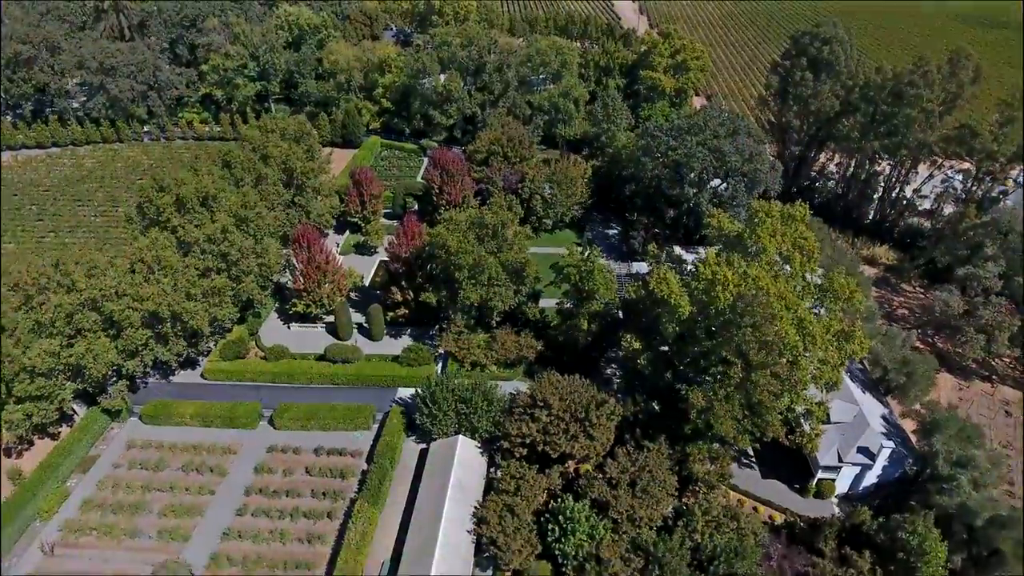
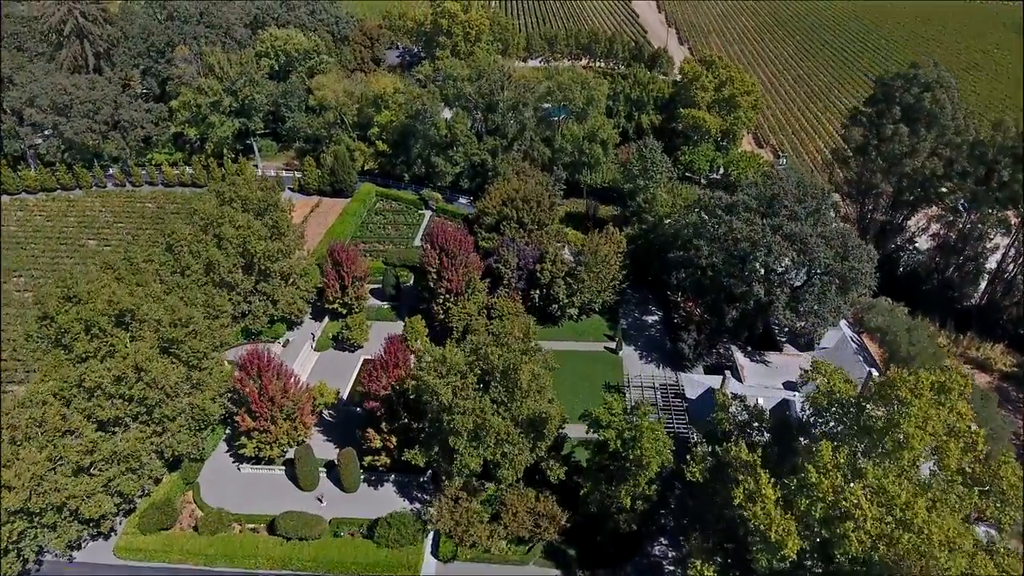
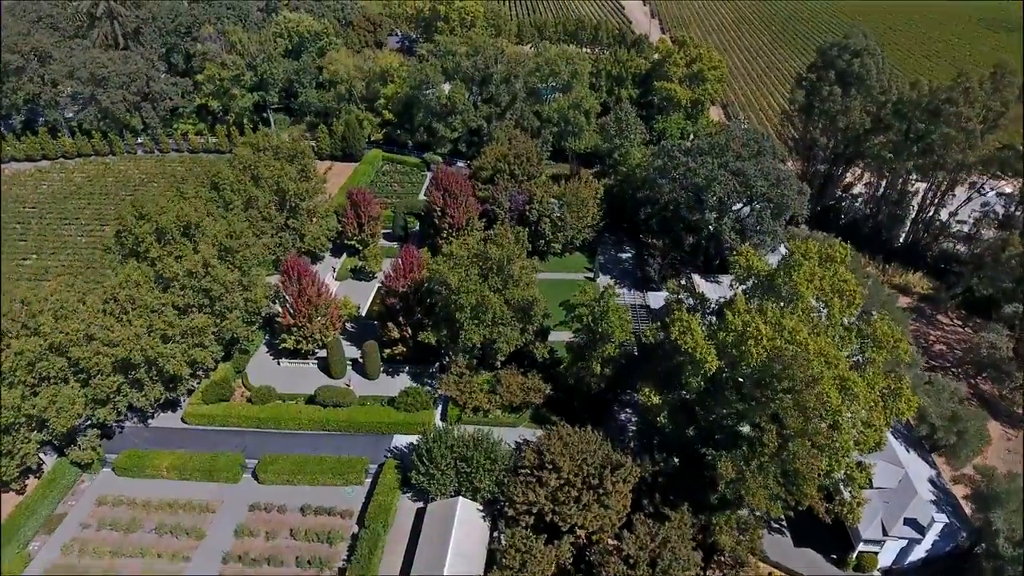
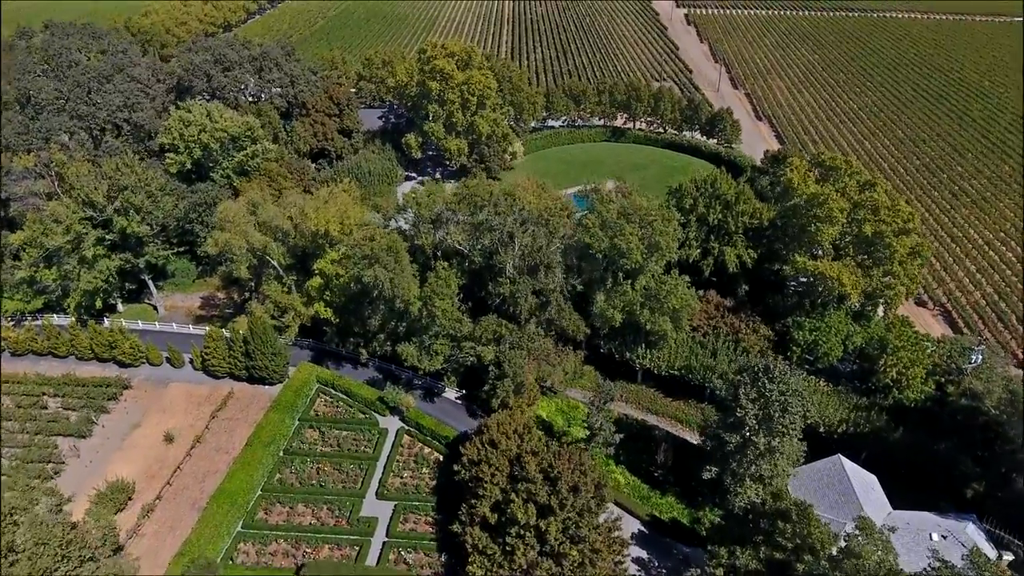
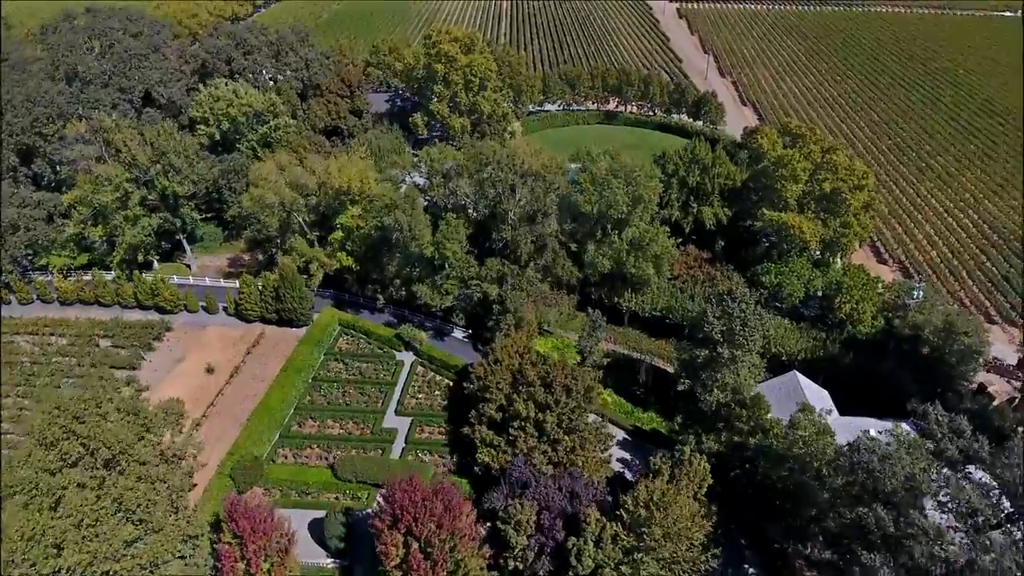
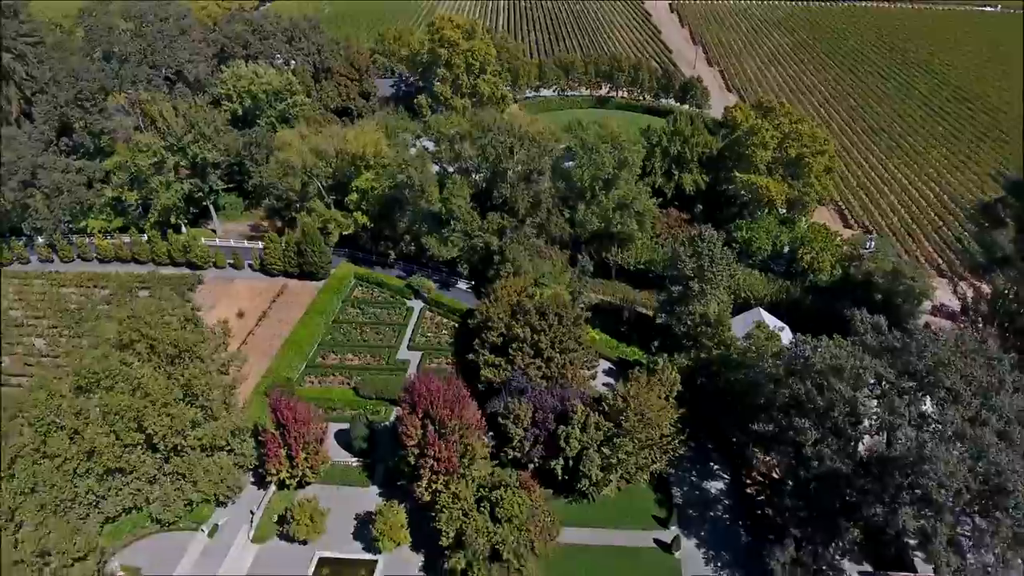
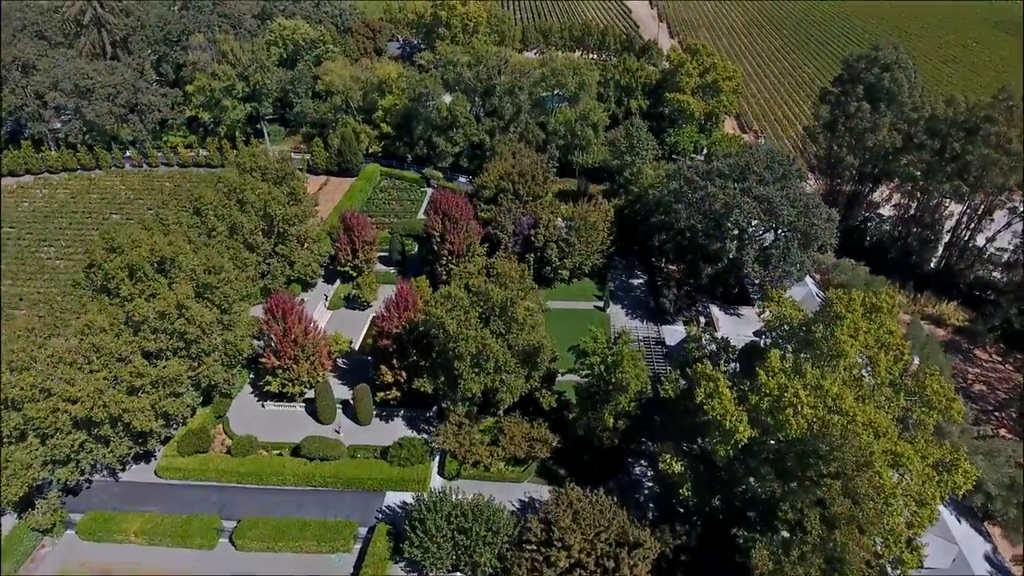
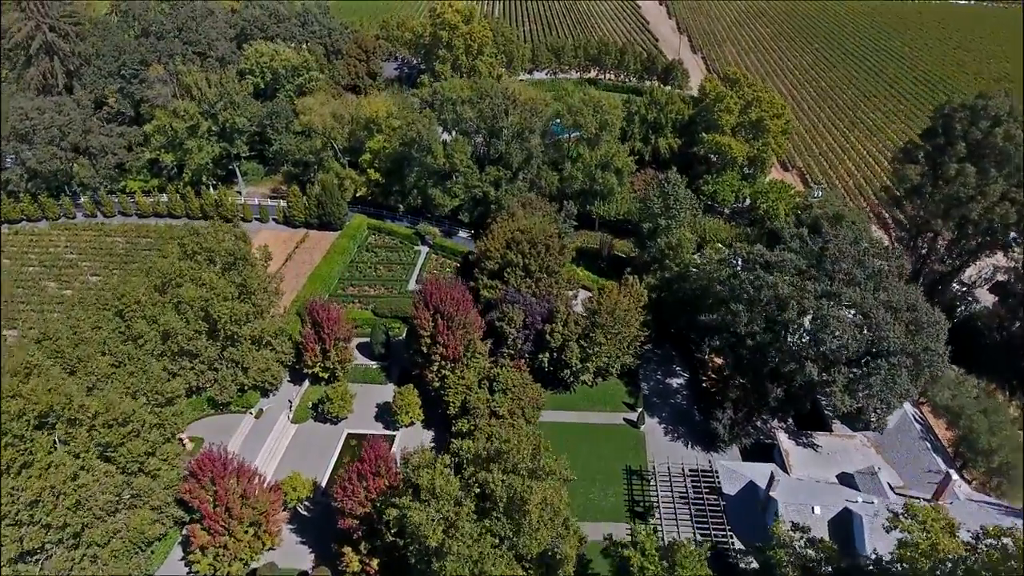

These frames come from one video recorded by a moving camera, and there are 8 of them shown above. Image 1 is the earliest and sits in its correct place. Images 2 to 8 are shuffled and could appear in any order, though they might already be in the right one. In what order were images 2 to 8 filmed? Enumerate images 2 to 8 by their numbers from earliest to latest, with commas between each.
3, 7, 2, 8, 6, 5, 4
